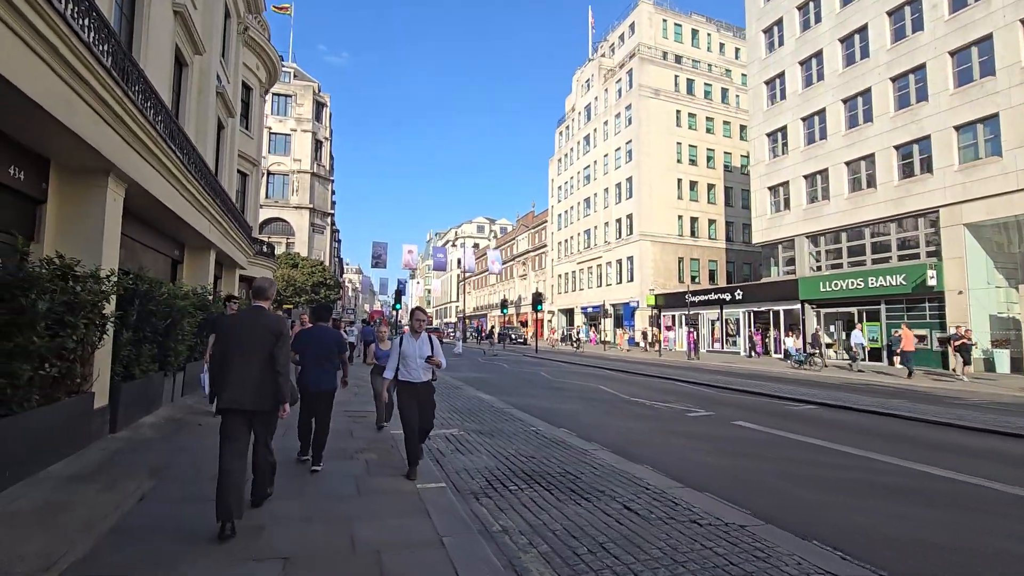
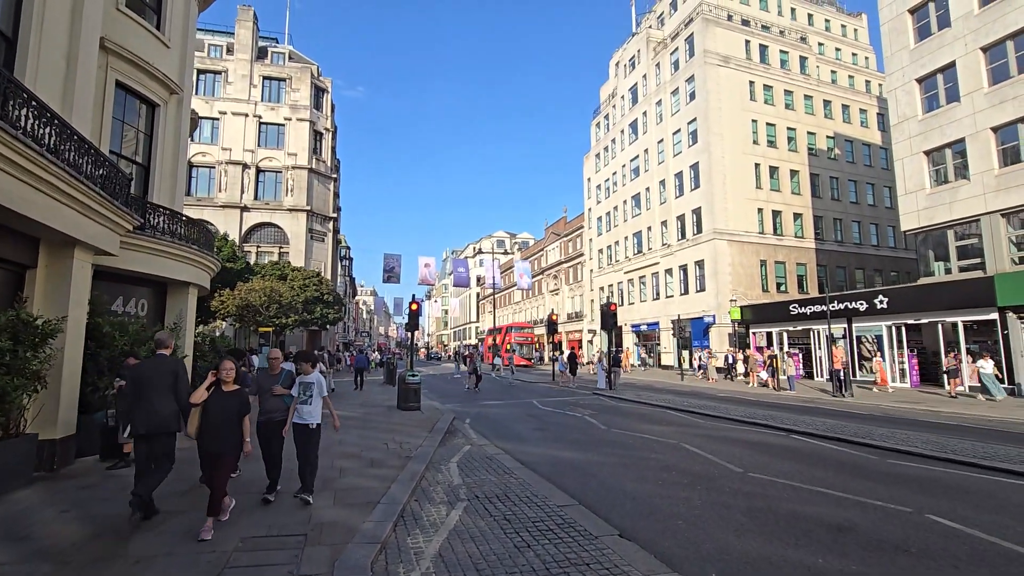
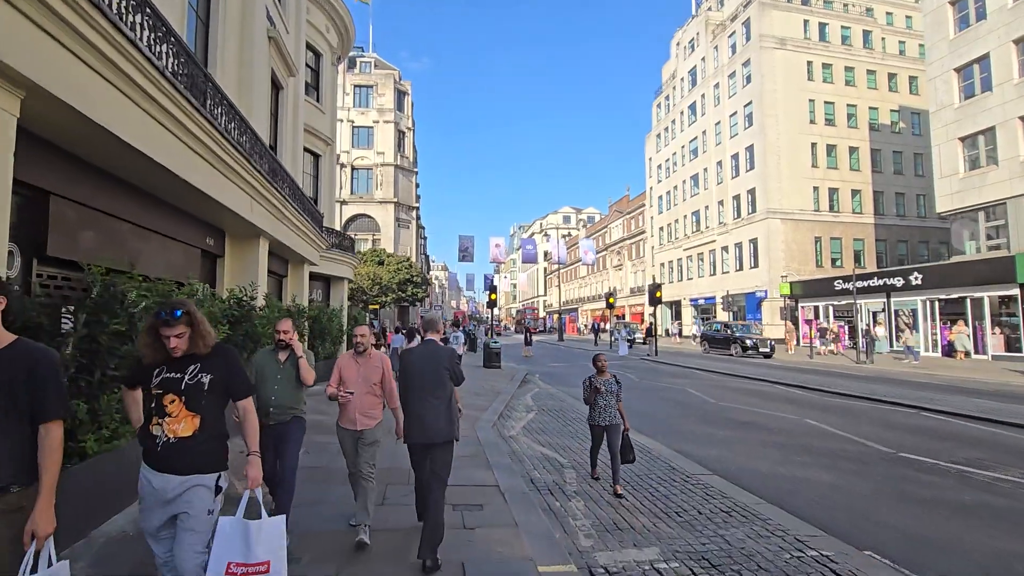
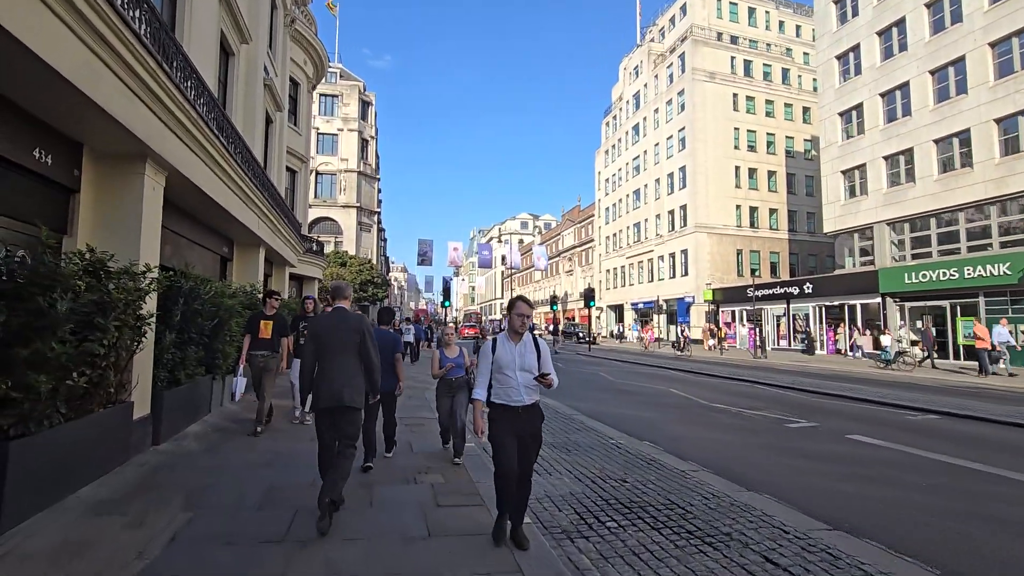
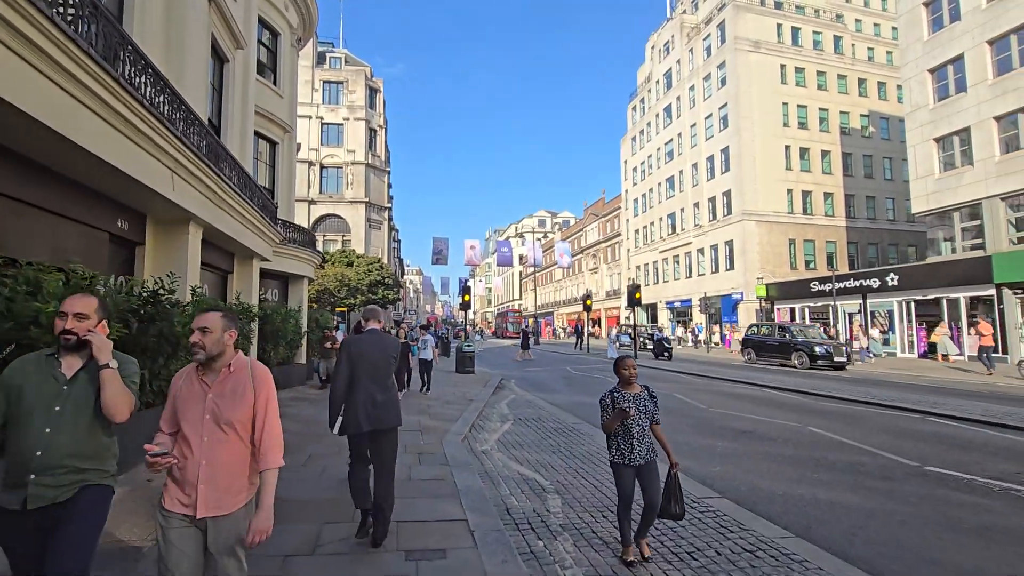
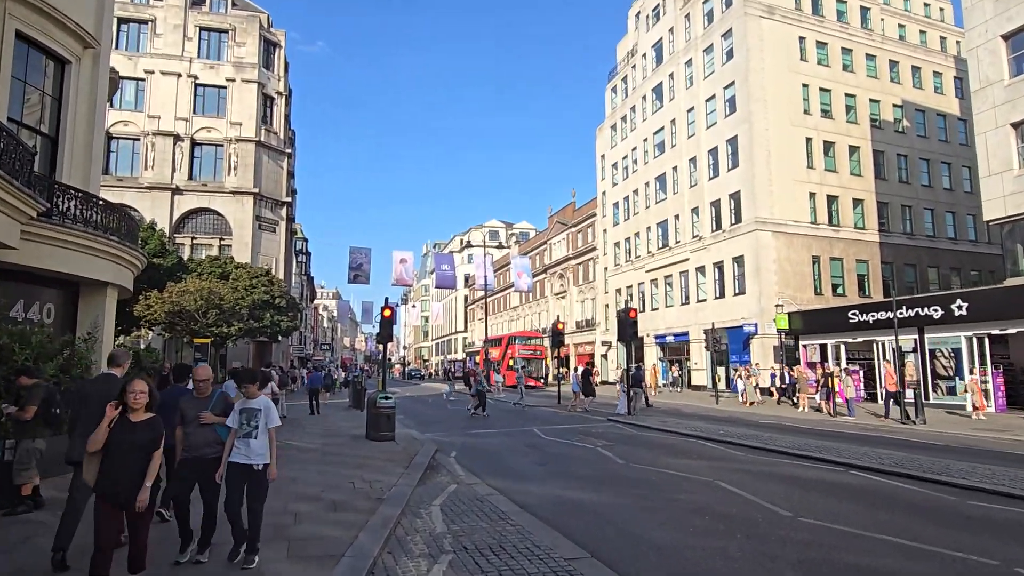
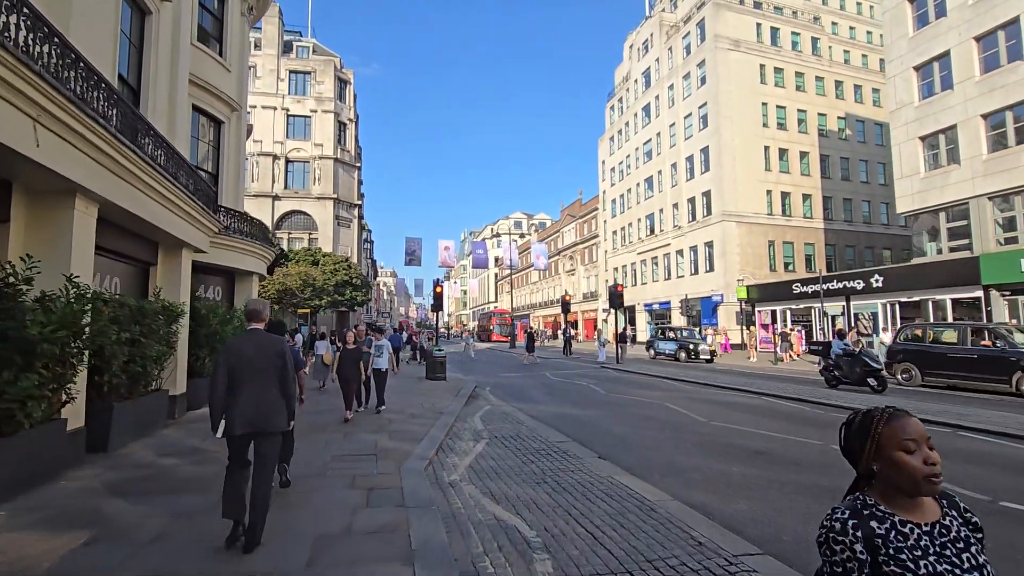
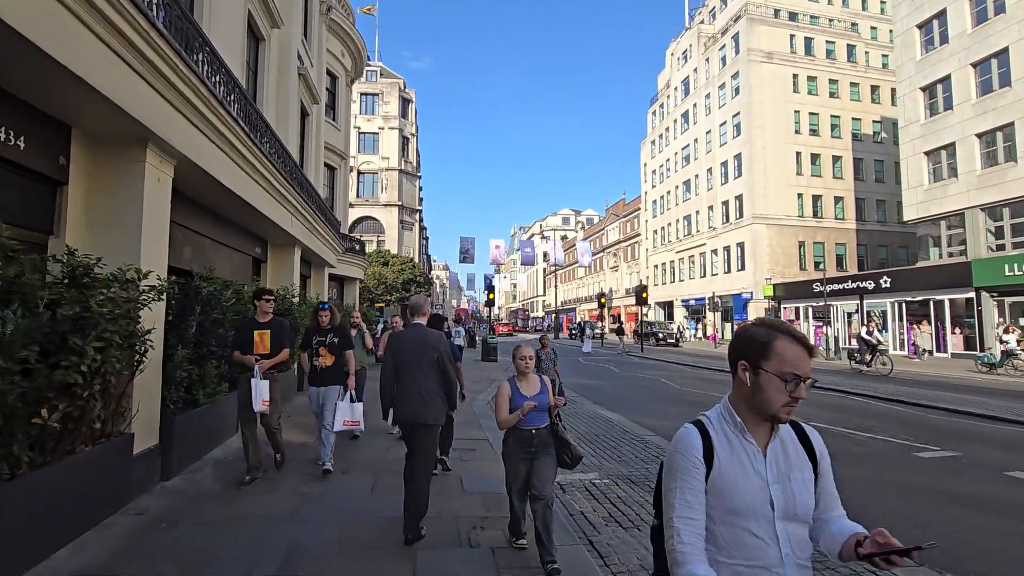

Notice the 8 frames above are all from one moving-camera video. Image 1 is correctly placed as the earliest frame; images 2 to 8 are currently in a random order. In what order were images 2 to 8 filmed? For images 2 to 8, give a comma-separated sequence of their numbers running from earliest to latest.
4, 8, 3, 5, 7, 2, 6
